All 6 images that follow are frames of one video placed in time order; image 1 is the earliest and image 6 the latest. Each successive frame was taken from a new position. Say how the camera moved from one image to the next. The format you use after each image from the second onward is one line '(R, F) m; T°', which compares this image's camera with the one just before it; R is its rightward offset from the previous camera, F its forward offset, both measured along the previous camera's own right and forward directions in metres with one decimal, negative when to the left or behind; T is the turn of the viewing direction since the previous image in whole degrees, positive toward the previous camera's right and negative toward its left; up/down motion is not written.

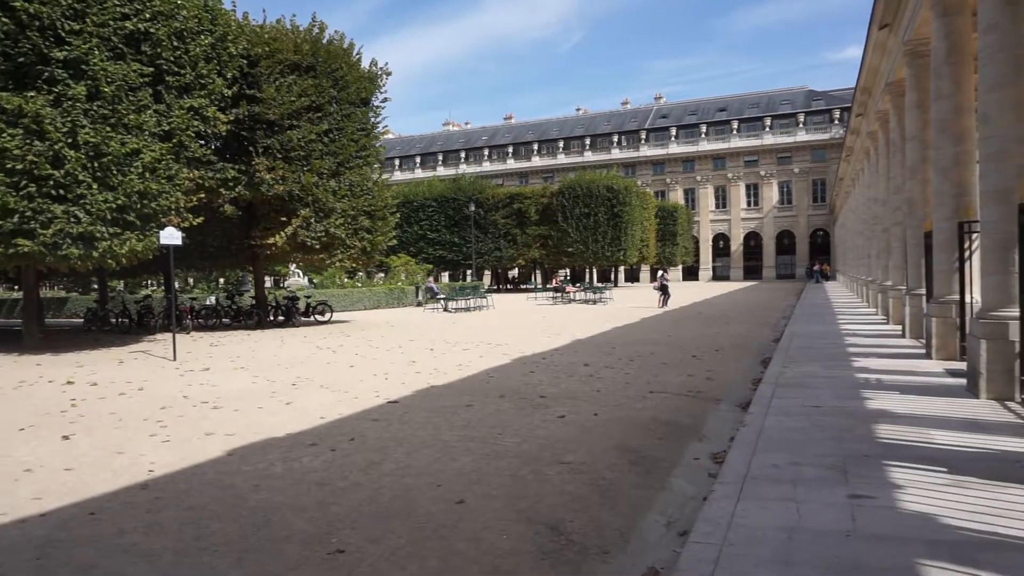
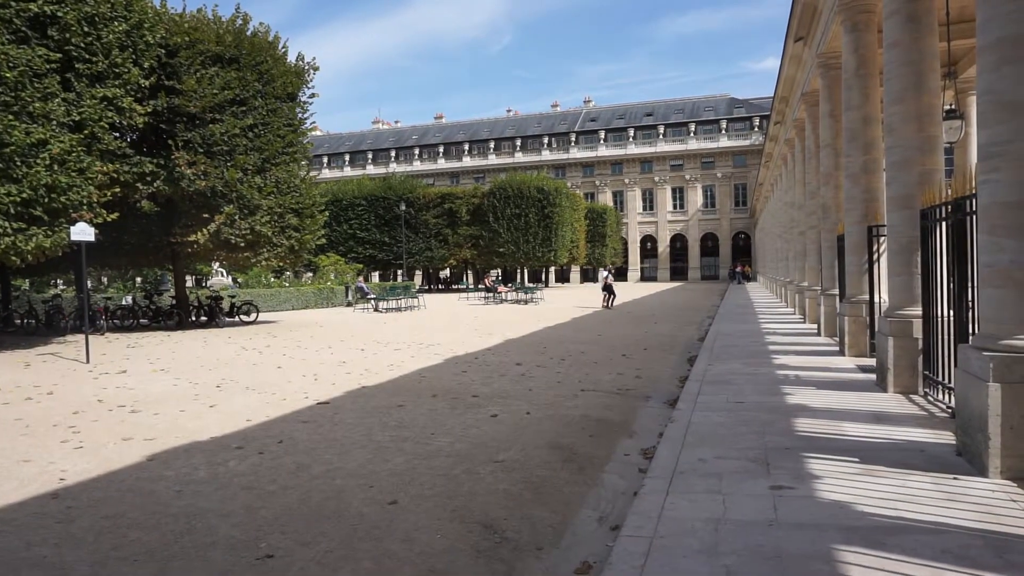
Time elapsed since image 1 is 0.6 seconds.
(0.0, 0.0) m; +6°
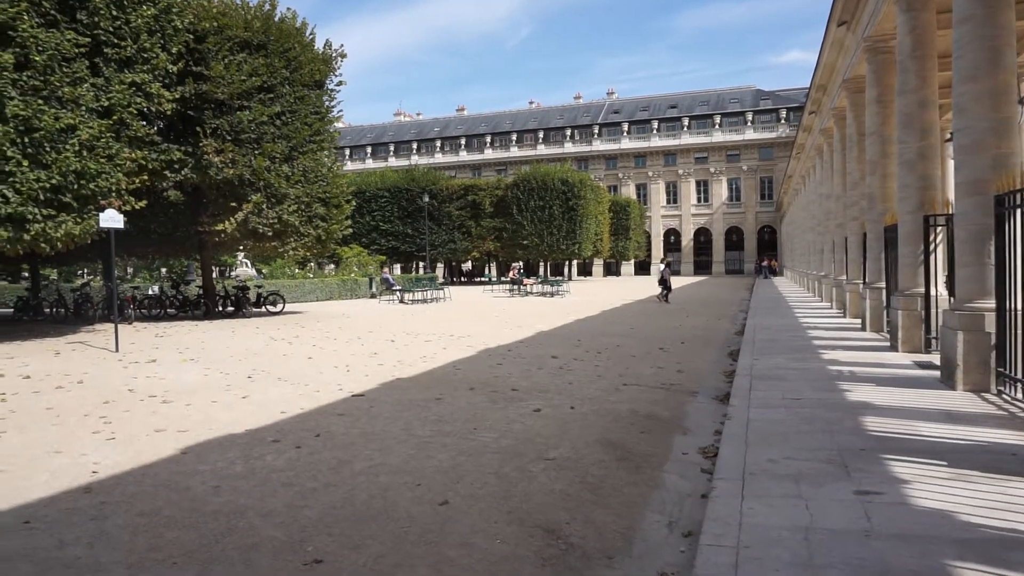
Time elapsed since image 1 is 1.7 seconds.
(-0.3, +0.4) m; -2°
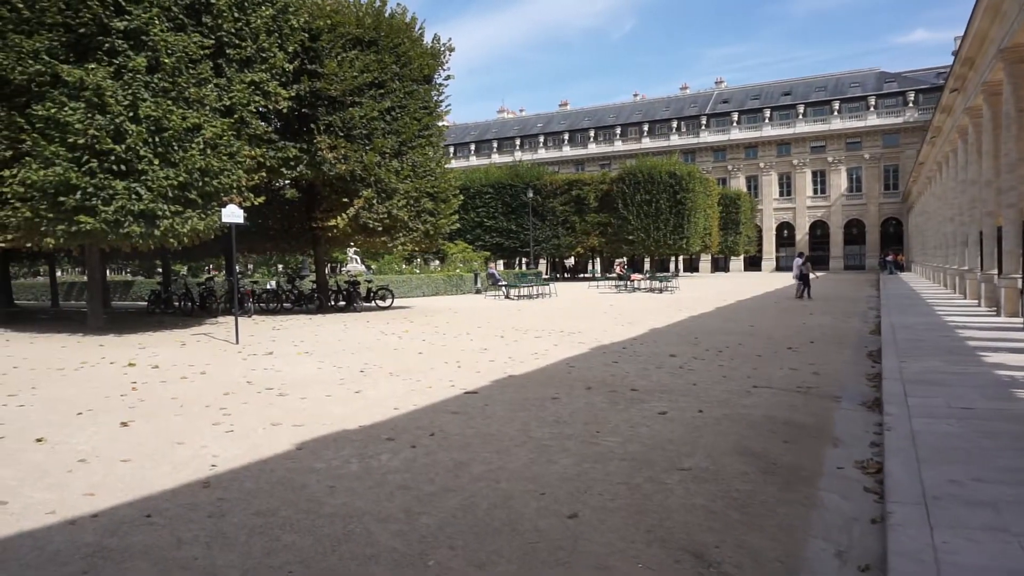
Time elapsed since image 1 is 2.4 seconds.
(-0.2, +0.5) m; -8°
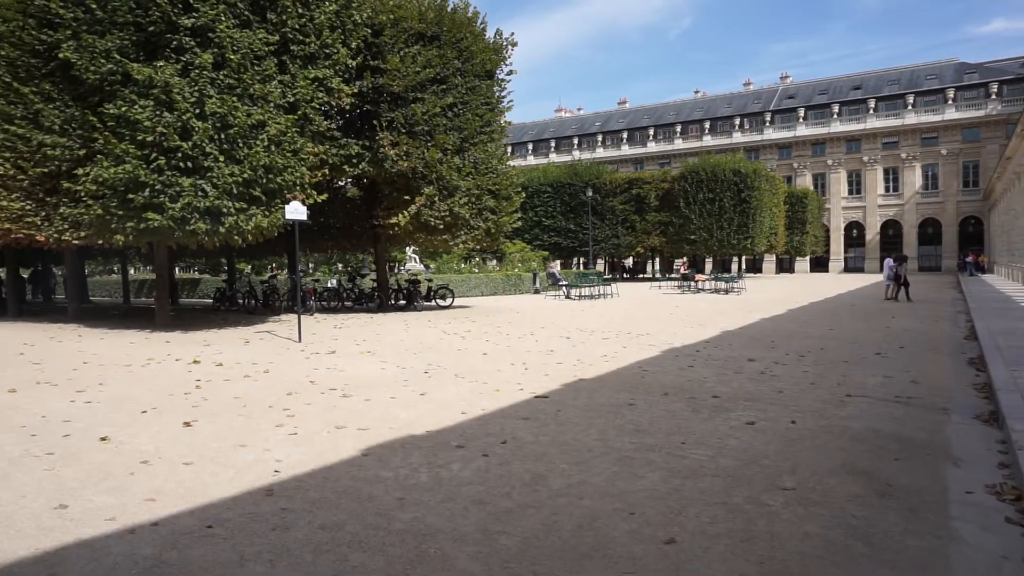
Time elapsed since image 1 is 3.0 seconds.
(-0.2, +0.4) m; -4°
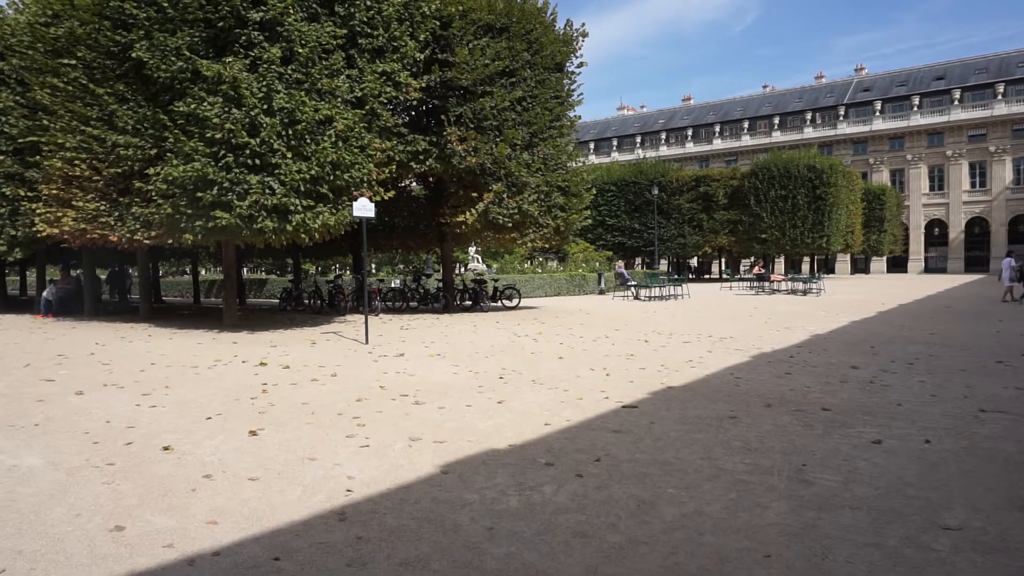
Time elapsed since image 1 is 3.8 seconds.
(-0.3, +0.6) m; -5°
